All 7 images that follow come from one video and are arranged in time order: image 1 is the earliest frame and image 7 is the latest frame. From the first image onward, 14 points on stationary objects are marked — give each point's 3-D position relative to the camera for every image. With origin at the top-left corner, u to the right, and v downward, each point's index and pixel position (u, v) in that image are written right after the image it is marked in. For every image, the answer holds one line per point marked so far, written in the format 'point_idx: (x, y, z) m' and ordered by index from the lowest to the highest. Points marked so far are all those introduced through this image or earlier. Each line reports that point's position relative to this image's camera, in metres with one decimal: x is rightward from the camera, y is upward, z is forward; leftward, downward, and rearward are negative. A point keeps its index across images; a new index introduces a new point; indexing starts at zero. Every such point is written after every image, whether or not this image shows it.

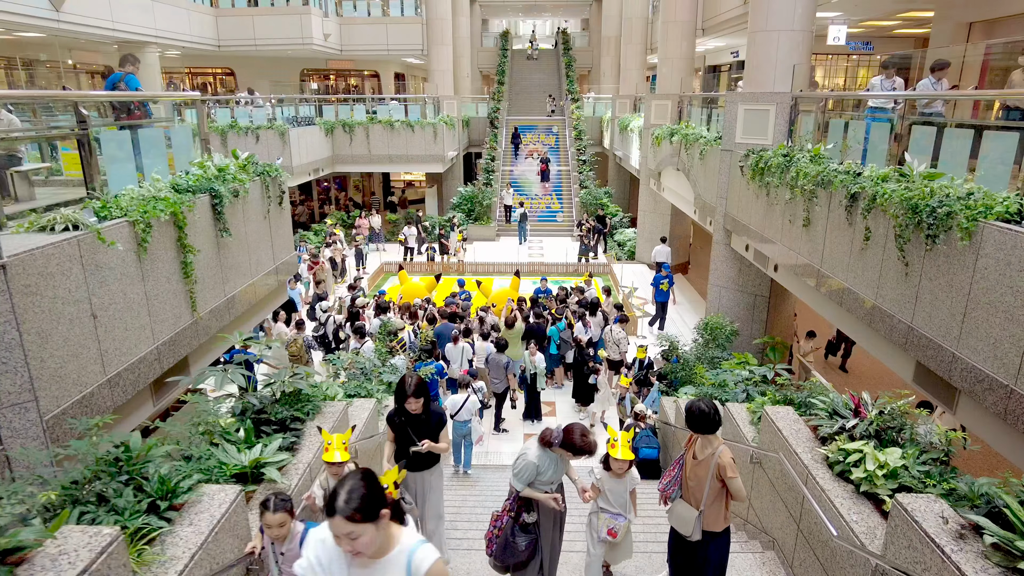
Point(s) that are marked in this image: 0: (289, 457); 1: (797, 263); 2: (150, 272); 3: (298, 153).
0: (-1.1, -0.9, +3.4) m
1: (+3.3, +0.3, +7.7) m
2: (-2.6, +0.1, +4.8) m
3: (-5.7, +3.6, +18.1) m
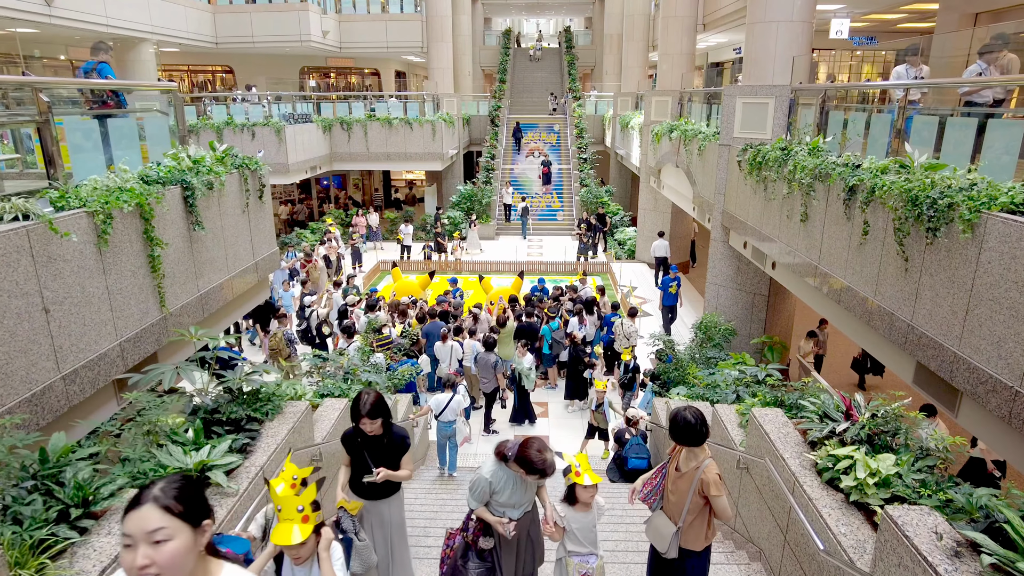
0: (-1.3, -0.8, +3.2) m
1: (+3.1, +0.3, +7.4) m
2: (-2.8, +0.2, +4.6) m
3: (-5.8, +3.7, +17.9) m
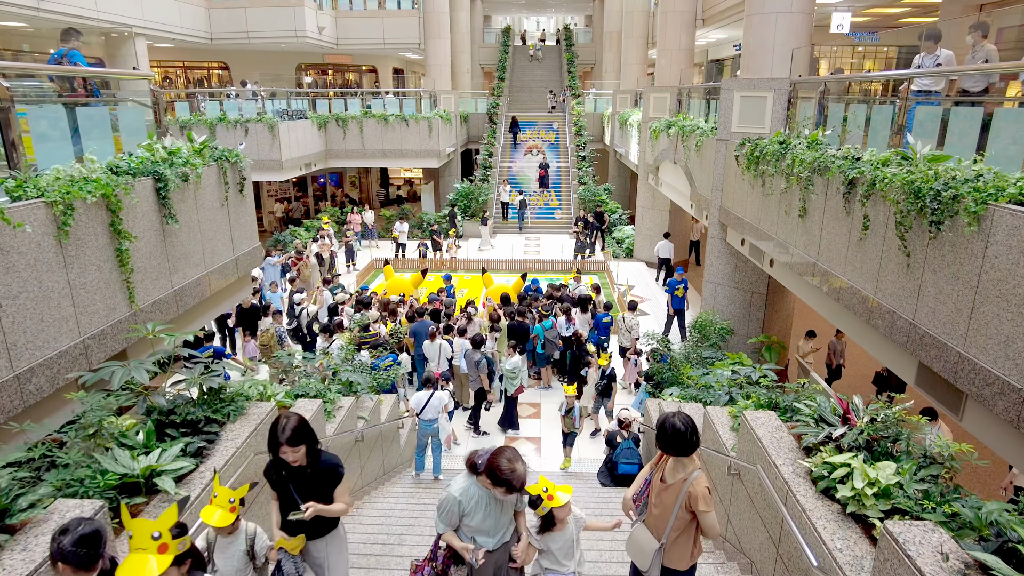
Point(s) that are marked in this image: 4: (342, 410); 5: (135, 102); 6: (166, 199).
0: (-1.4, -0.8, +3.0) m
1: (+3.0, +0.3, +7.2) m
2: (-2.9, +0.2, +4.4) m
3: (-5.9, +3.7, +17.7) m
4: (-1.3, -1.0, +5.2) m
5: (-3.5, +1.7, +6.3) m
6: (-2.8, +0.7, +5.4) m
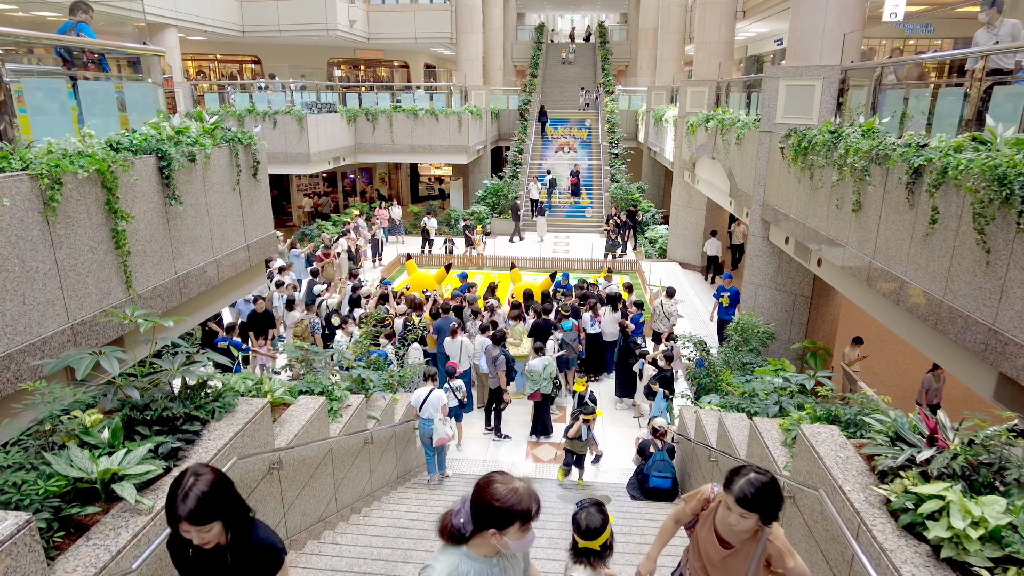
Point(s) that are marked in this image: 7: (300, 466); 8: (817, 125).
0: (-1.4, -0.7, +2.6) m
1: (+3.3, +0.3, +6.6) m
2: (-2.7, +0.3, +4.1) m
3: (-5.1, +3.9, +17.5) m
4: (-1.2, -0.9, +4.8) m
5: (-3.3, +1.9, +6.0) m
6: (-2.6, +0.8, +5.0) m
7: (-1.2, -1.0, +3.8) m
8: (+3.8, +2.0, +8.4) m
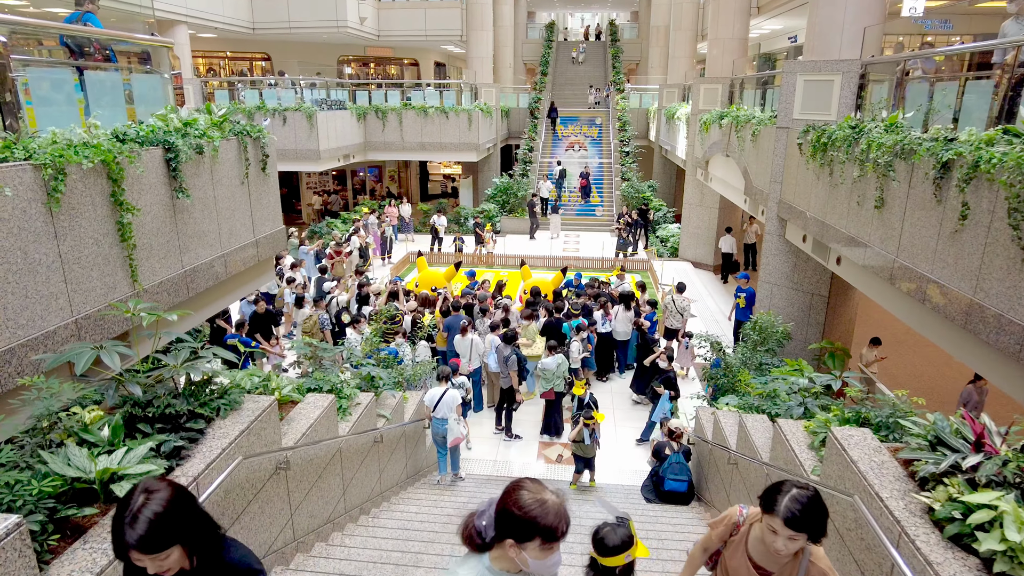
0: (-1.3, -0.7, +2.5) m
1: (+3.4, +0.3, +6.4) m
2: (-2.6, +0.4, +4.0) m
3: (-4.8, +3.9, +17.4) m
4: (-1.1, -0.8, +4.7) m
5: (-3.2, +1.9, +5.9) m
6: (-2.5, +0.9, +4.9) m
7: (-1.1, -1.0, +3.7) m
8: (+4.0, +2.1, +8.2) m
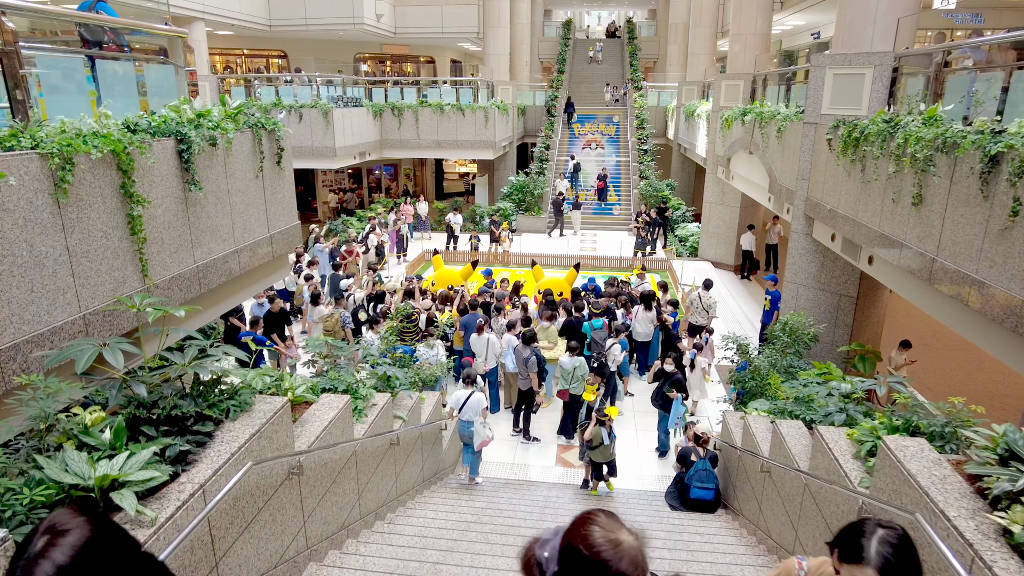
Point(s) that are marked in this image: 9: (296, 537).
0: (-1.2, -0.6, +2.3) m
1: (+3.6, +0.3, +6.2) m
2: (-2.5, +0.4, +3.8) m
3: (-4.4, +4.0, +17.3) m
4: (-0.9, -0.8, +4.6) m
5: (-3.0, +1.9, +5.8) m
6: (-2.3, +0.9, +4.8) m
7: (-1.0, -1.0, +3.5) m
8: (+4.2, +2.0, +7.9) m
9: (-1.1, -1.2, +3.3) m
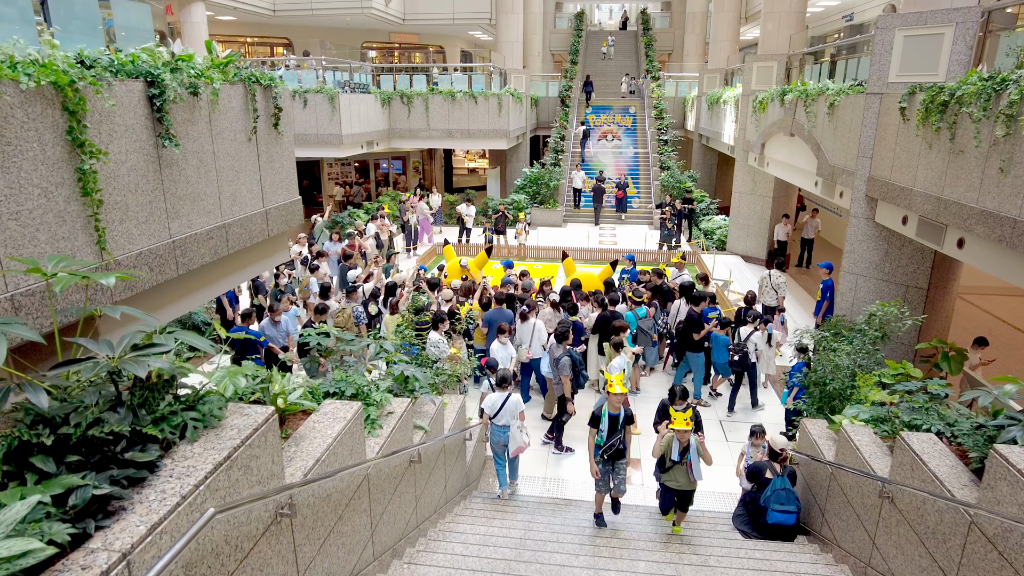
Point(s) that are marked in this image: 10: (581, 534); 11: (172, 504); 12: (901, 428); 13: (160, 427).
0: (-0.9, -0.5, +1.4) m
1: (+3.9, +0.4, +5.2) m
2: (-2.2, +0.5, +2.9) m
3: (-4.0, +4.1, +16.4) m
4: (-0.7, -0.7, +3.6) m
5: (-2.7, +2.1, +4.8) m
6: (-2.0, +1.0, +3.9) m
7: (-0.7, -0.8, +2.6) m
8: (+4.5, +2.2, +6.9) m
9: (-0.8, -1.1, +2.4) m
10: (+0.5, -1.7, +4.6) m
11: (-0.9, -0.5, +1.7) m
12: (+2.3, -0.9, +4.3) m
13: (-1.0, -0.4, +1.9) m
